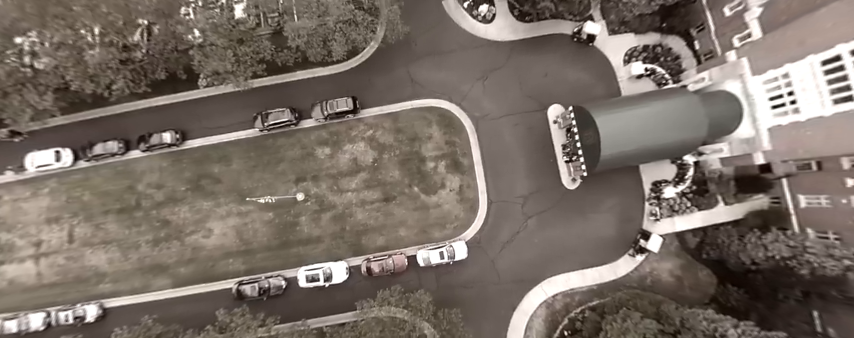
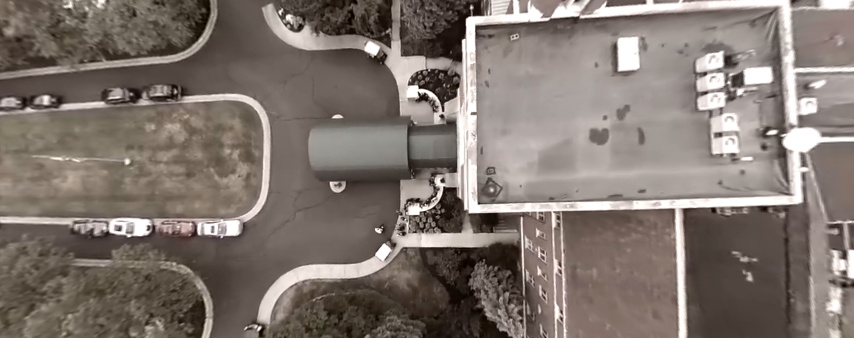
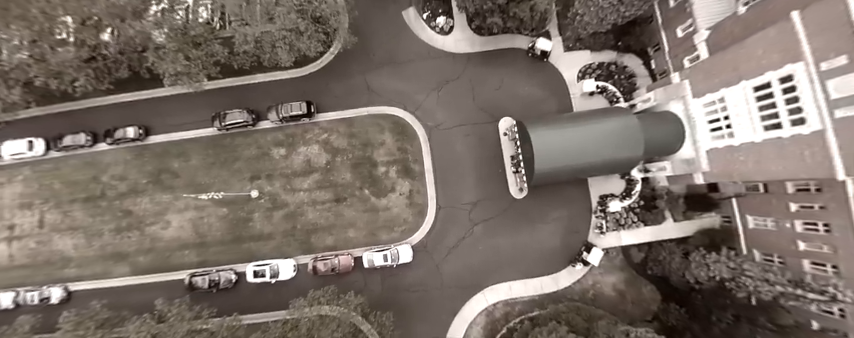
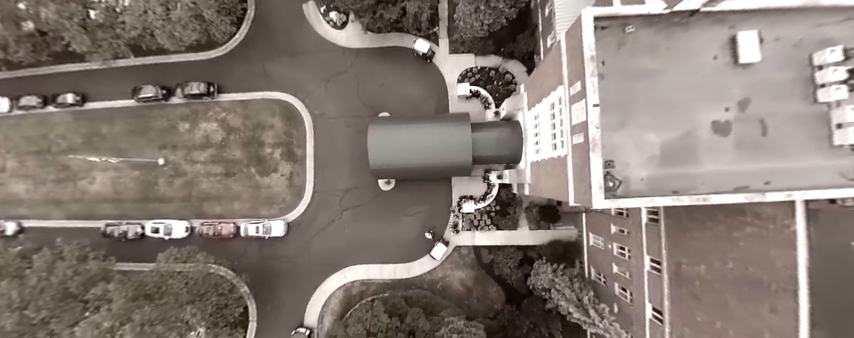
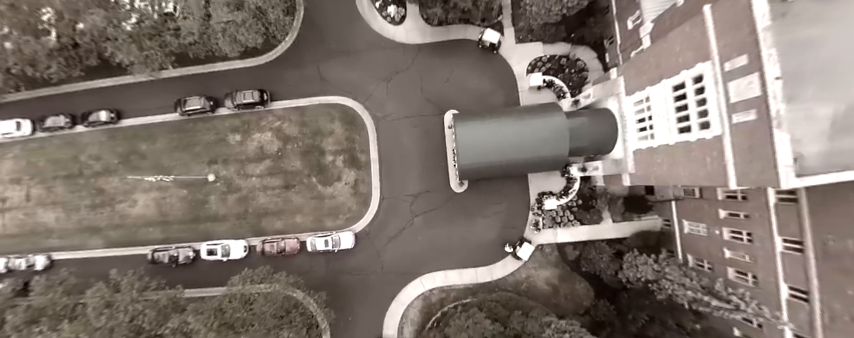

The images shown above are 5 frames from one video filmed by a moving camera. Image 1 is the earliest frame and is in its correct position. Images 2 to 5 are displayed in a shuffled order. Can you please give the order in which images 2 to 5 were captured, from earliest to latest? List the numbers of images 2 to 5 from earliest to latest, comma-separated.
3, 5, 4, 2
